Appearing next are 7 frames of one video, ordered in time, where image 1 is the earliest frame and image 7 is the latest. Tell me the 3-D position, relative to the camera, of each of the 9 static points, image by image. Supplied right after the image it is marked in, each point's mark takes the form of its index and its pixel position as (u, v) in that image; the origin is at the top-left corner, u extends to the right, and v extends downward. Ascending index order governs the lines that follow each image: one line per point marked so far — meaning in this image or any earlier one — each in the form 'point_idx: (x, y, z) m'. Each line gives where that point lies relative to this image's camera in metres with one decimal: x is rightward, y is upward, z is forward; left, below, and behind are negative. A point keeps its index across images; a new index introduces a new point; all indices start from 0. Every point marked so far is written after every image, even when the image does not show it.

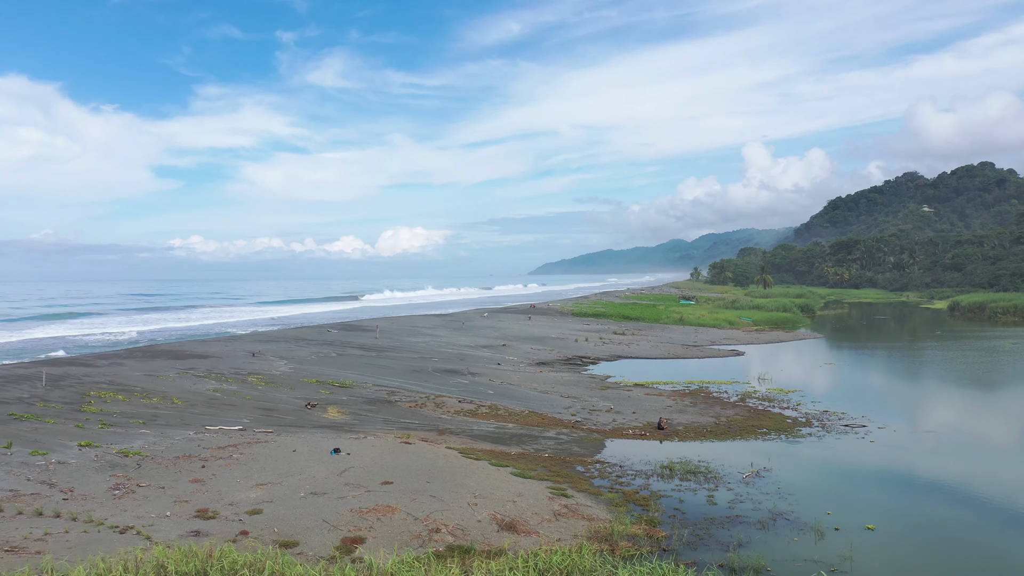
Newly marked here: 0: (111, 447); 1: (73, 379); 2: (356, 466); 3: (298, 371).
0: (-7.4, -2.9, +10.9) m
1: (-12.0, -2.5, +15.9) m
2: (-2.7, -3.1, +10.3) m
3: (-6.8, -2.6, +18.6) m
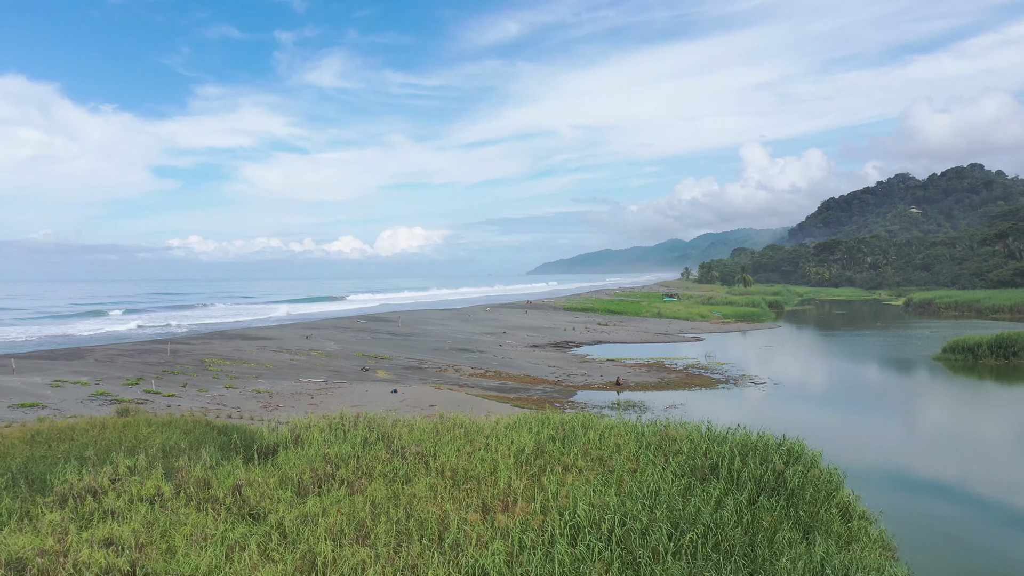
0: (-7.4, -2.8, +16.3) m
1: (-12.1, -2.3, +21.4) m
2: (-2.7, -2.9, +15.8) m
3: (-6.9, -2.5, +24.1) m
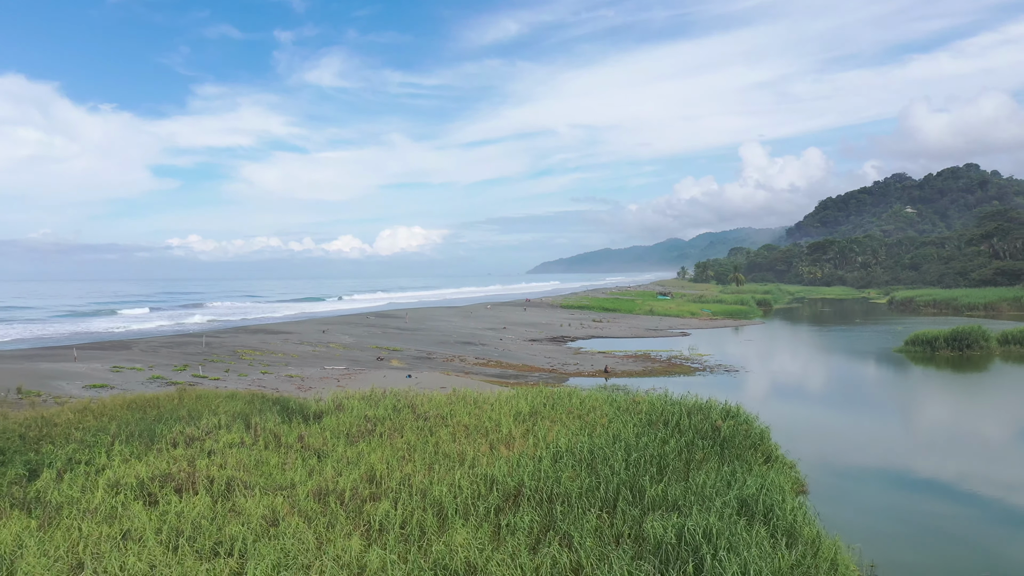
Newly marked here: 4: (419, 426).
0: (-7.5, -2.7, +18.7) m
1: (-12.1, -2.2, +23.7) m
2: (-2.7, -2.9, +18.1) m
3: (-6.9, -2.4, +26.4) m
4: (-1.8, -2.6, +11.3) m
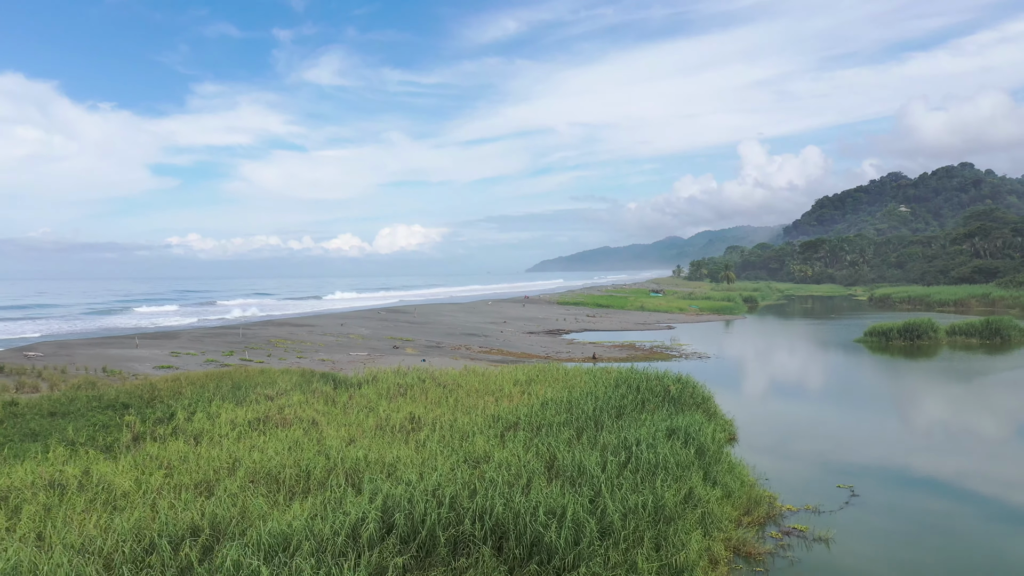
0: (-7.5, -2.6, +21.8) m
1: (-12.1, -2.1, +26.8) m
2: (-2.7, -2.8, +21.2) m
3: (-6.9, -2.2, +29.5) m
4: (-1.8, -2.5, +14.4) m
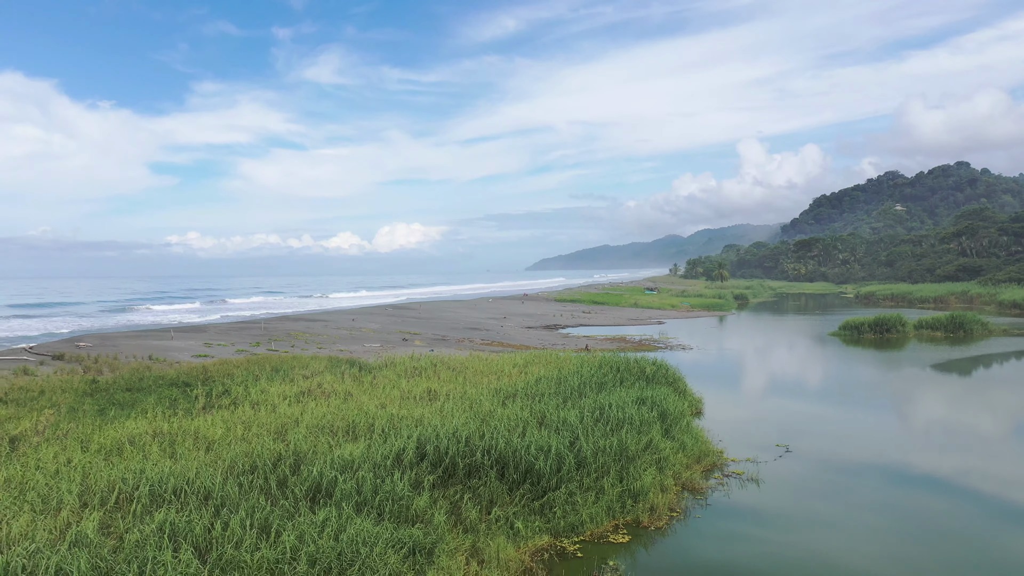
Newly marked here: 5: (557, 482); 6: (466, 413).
0: (-7.5, -2.5, +24.1) m
1: (-12.1, -2.0, +29.1) m
2: (-2.8, -2.6, +23.5) m
3: (-6.9, -2.1, +31.8) m
4: (-1.8, -2.4, +16.7) m
5: (+0.7, -3.0, +9.0) m
6: (-0.9, -2.4, +11.1) m
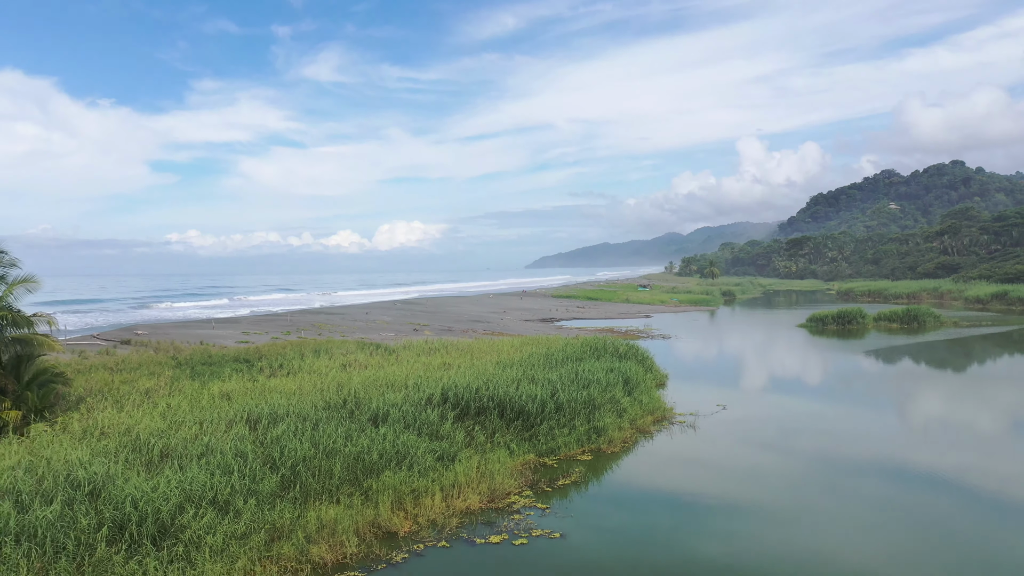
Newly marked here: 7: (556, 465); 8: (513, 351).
0: (-7.6, -2.3, +27.5) m
1: (-12.2, -1.8, +32.5) m
2: (-2.8, -2.4, +27.0) m
3: (-7.0, -1.9, +35.2) m
4: (-1.9, -2.2, +20.1) m
5: (+0.6, -2.9, +12.5) m
6: (-1.0, -2.2, +14.5) m
7: (+0.9, -3.6, +11.5) m
8: (0.0, -2.2, +18.8) m
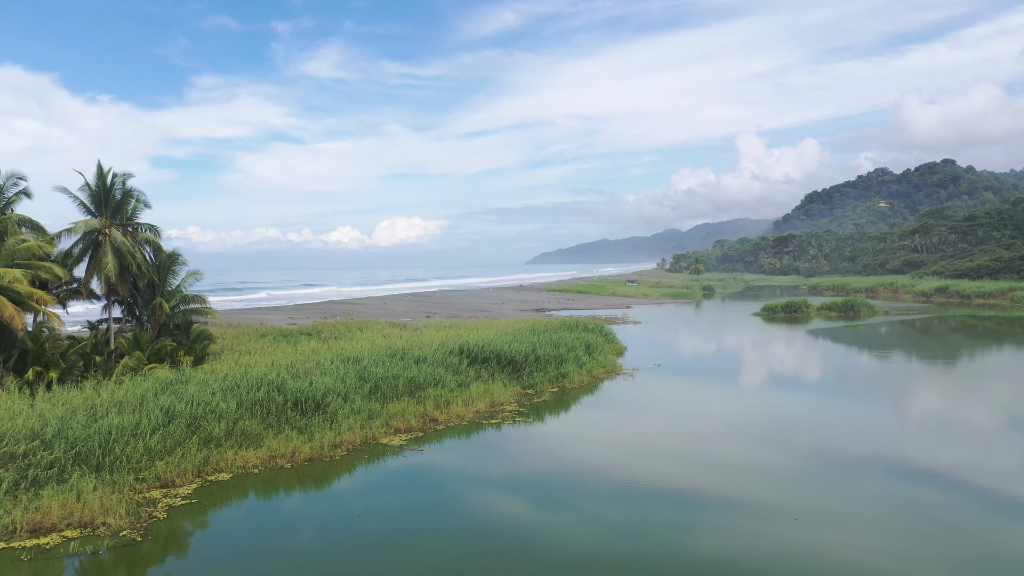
0: (-7.8, -1.9, +33.6) m
1: (-12.4, -1.3, +38.6) m
2: (-3.0, -2.0, +33.1) m
3: (-7.2, -1.4, +41.4) m
4: (-2.1, -1.8, +26.3) m
5: (+0.4, -2.6, +18.6) m
6: (-1.2, -1.9, +20.7) m
7: (+0.7, -3.3, +17.6) m
8: (-0.2, -1.9, +25.0) m
